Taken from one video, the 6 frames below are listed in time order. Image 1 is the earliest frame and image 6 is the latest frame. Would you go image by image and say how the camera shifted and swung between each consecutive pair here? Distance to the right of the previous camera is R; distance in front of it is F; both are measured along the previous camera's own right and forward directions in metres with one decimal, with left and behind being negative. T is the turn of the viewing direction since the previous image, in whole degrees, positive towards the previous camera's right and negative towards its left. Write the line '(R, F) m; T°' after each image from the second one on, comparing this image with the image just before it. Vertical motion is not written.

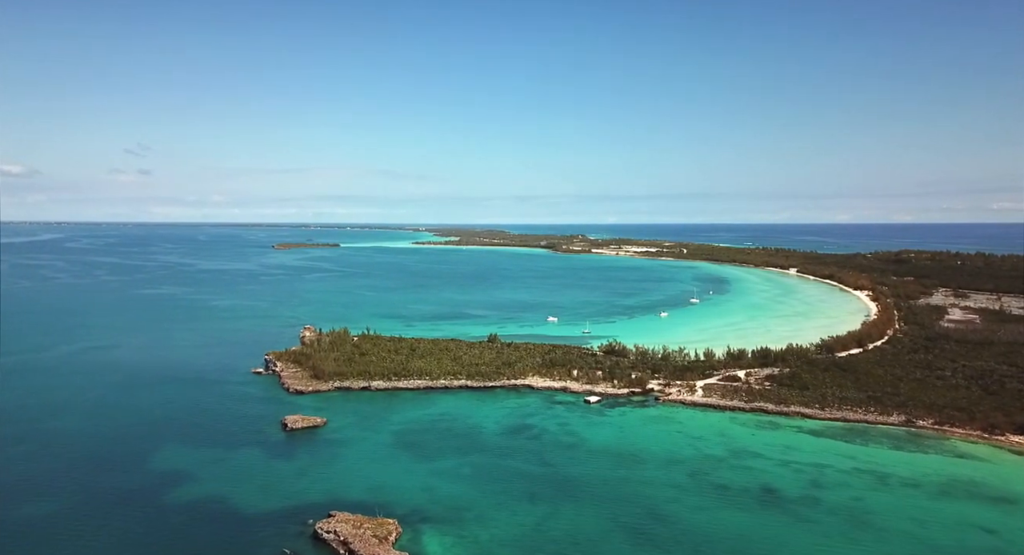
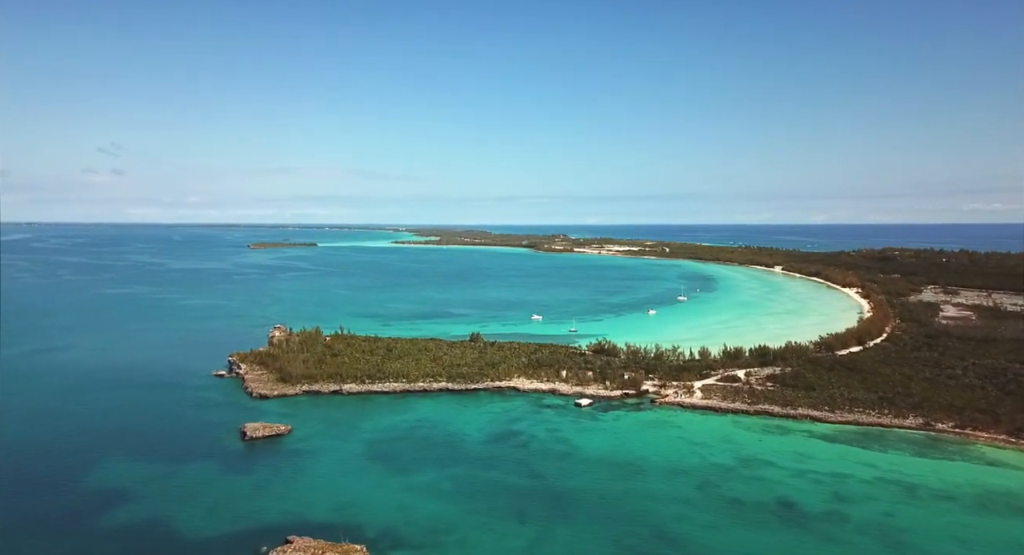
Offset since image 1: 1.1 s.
(-0.1, +2.2) m; +2°
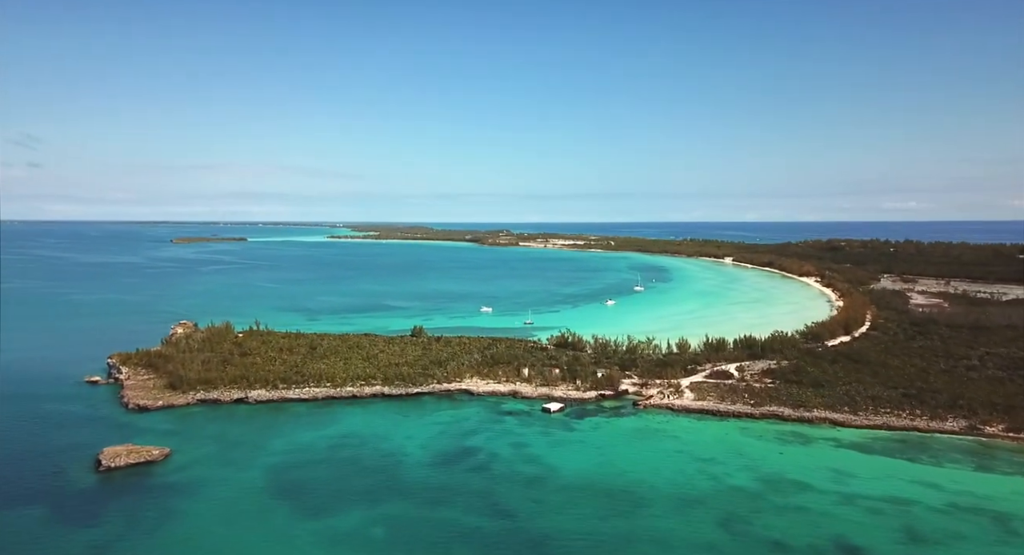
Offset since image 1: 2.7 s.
(-0.3, +5.0) m; +5°
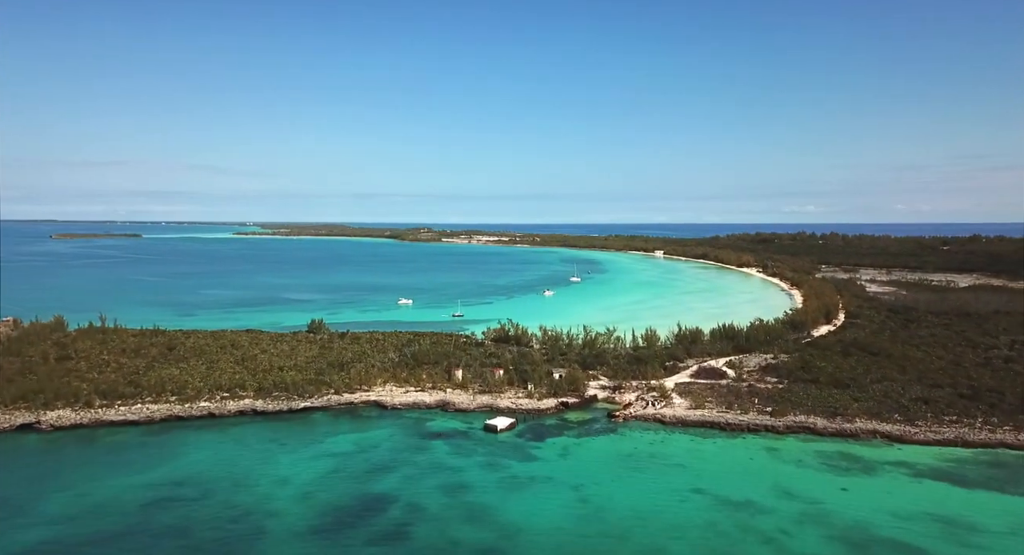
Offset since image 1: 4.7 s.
(-0.2, +6.2) m; +7°
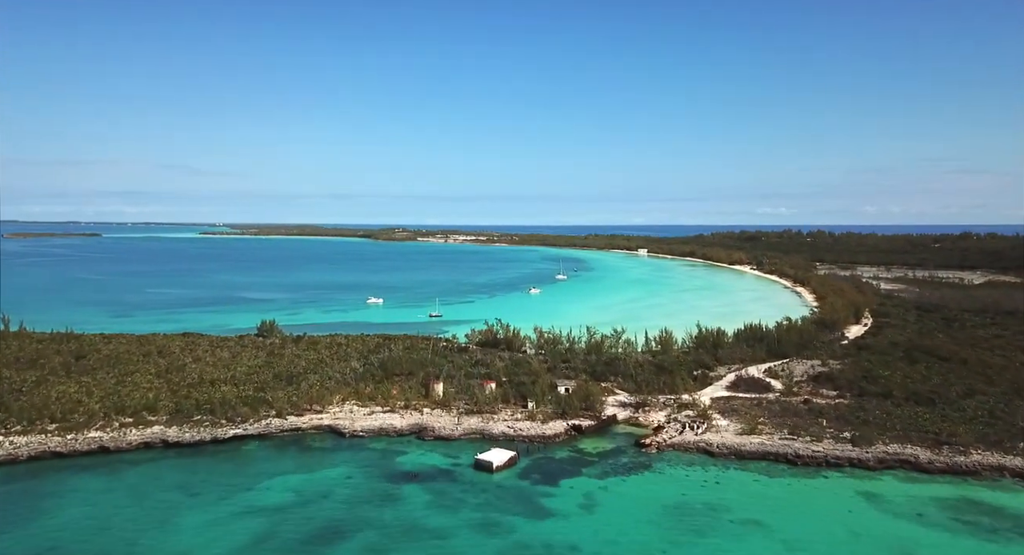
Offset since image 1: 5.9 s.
(-0.4, +3.8) m; +2°
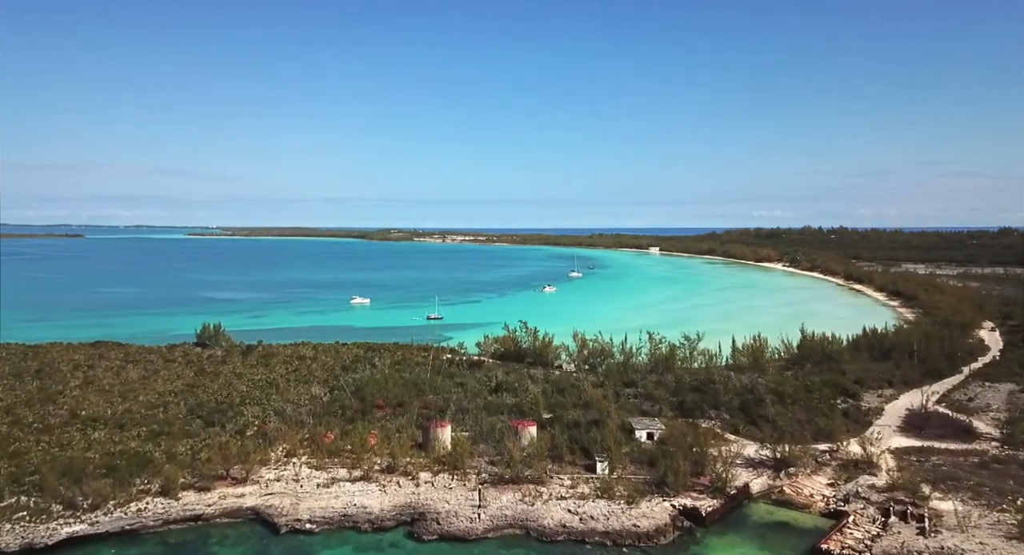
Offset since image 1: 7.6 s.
(-0.7, +5.6) m; 0°
